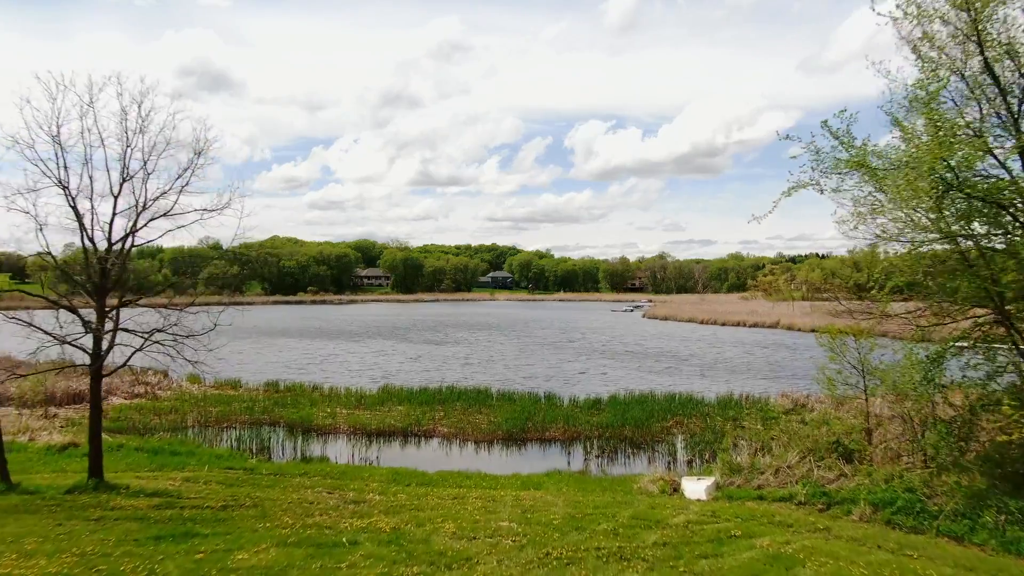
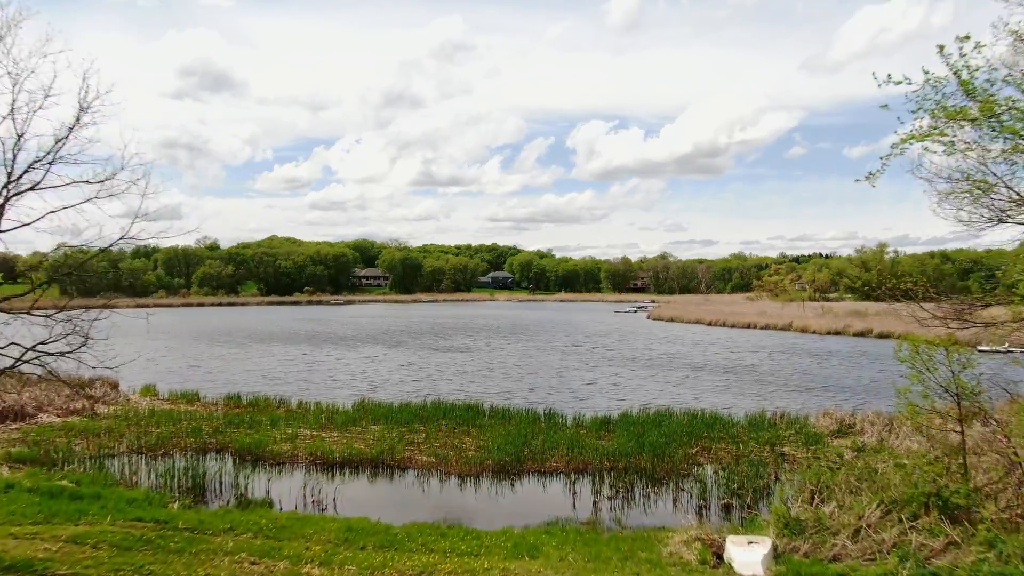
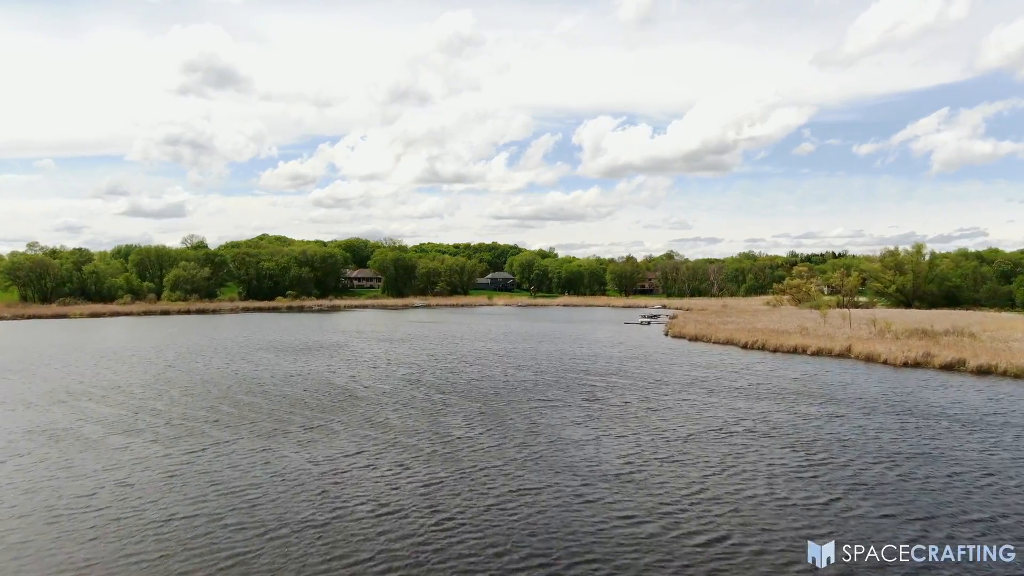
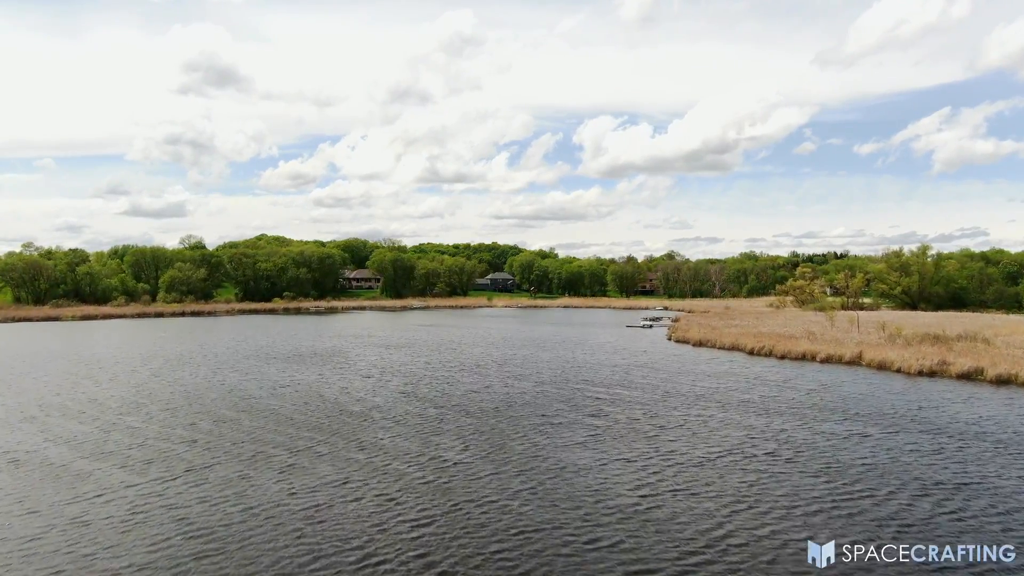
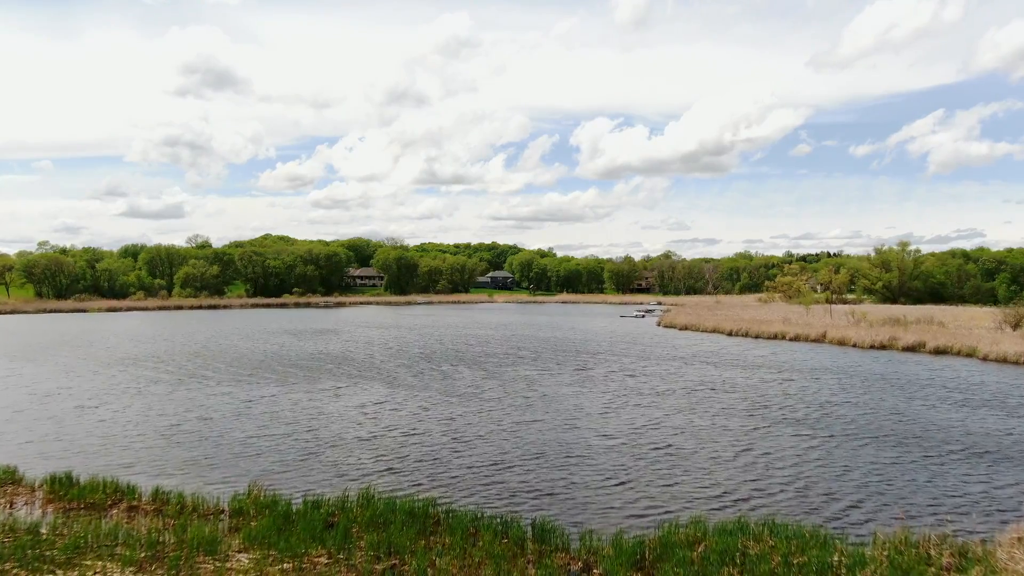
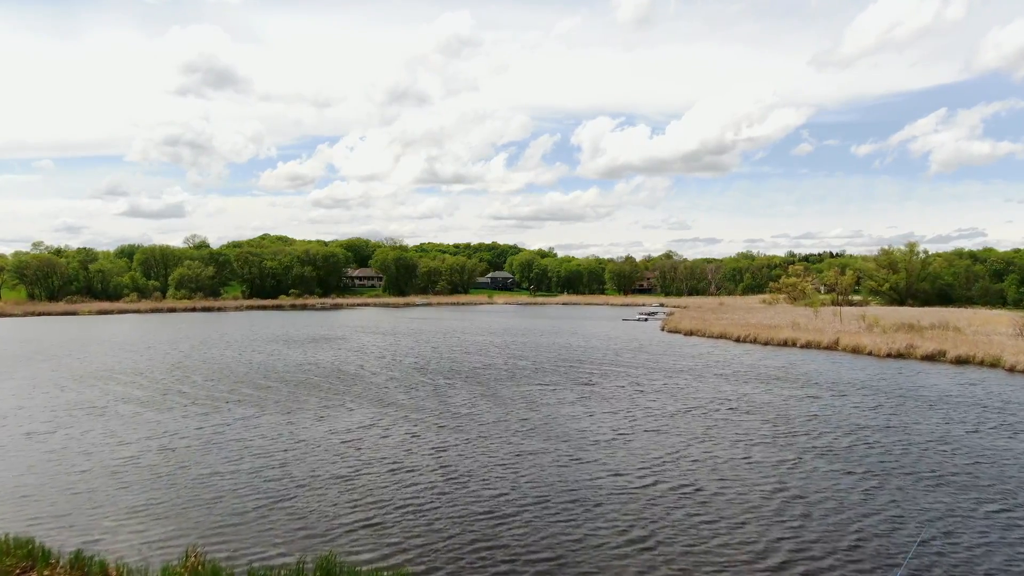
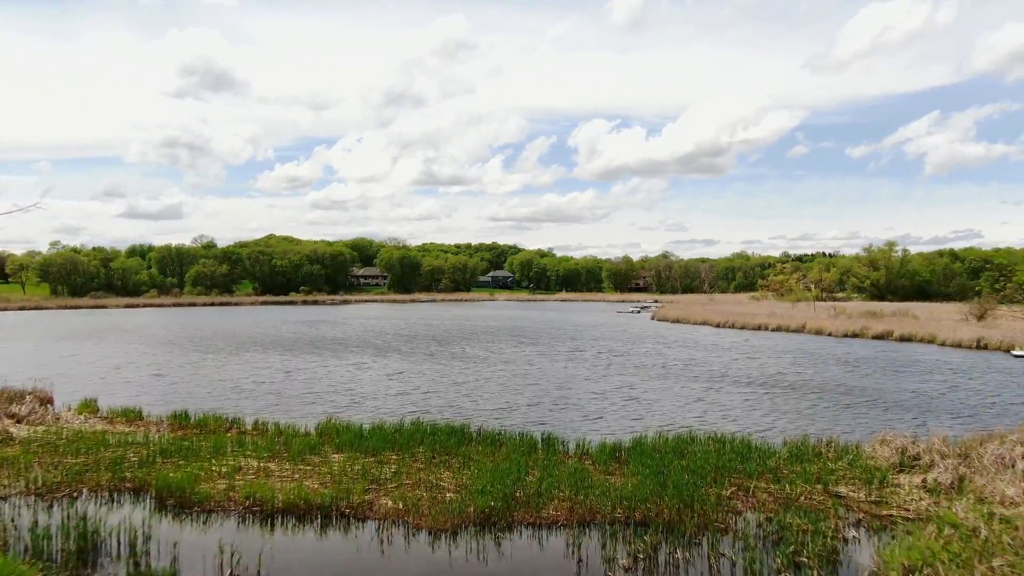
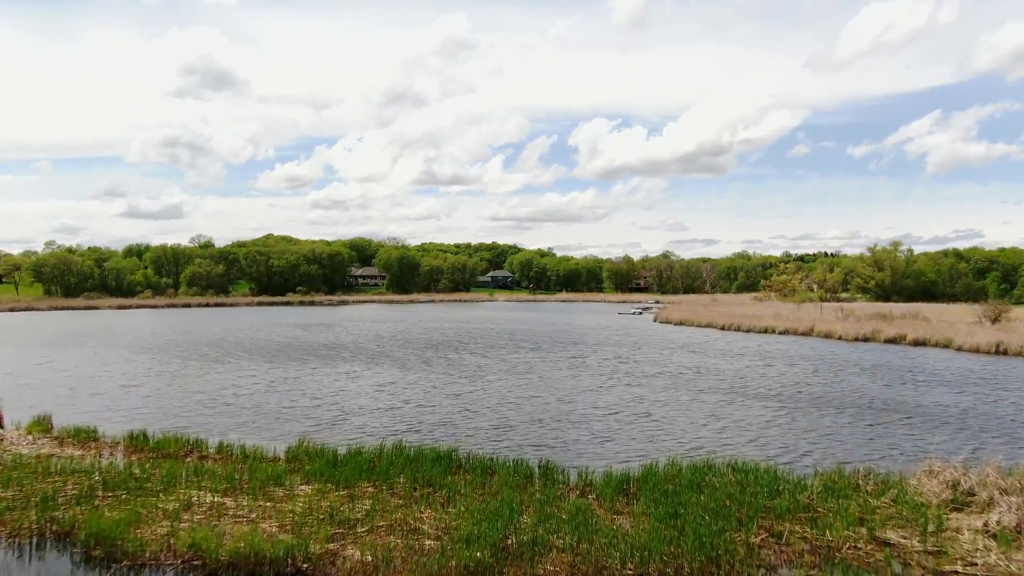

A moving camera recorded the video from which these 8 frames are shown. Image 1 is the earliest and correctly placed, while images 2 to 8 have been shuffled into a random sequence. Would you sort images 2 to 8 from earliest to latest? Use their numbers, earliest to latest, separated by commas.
2, 7, 8, 5, 6, 3, 4
